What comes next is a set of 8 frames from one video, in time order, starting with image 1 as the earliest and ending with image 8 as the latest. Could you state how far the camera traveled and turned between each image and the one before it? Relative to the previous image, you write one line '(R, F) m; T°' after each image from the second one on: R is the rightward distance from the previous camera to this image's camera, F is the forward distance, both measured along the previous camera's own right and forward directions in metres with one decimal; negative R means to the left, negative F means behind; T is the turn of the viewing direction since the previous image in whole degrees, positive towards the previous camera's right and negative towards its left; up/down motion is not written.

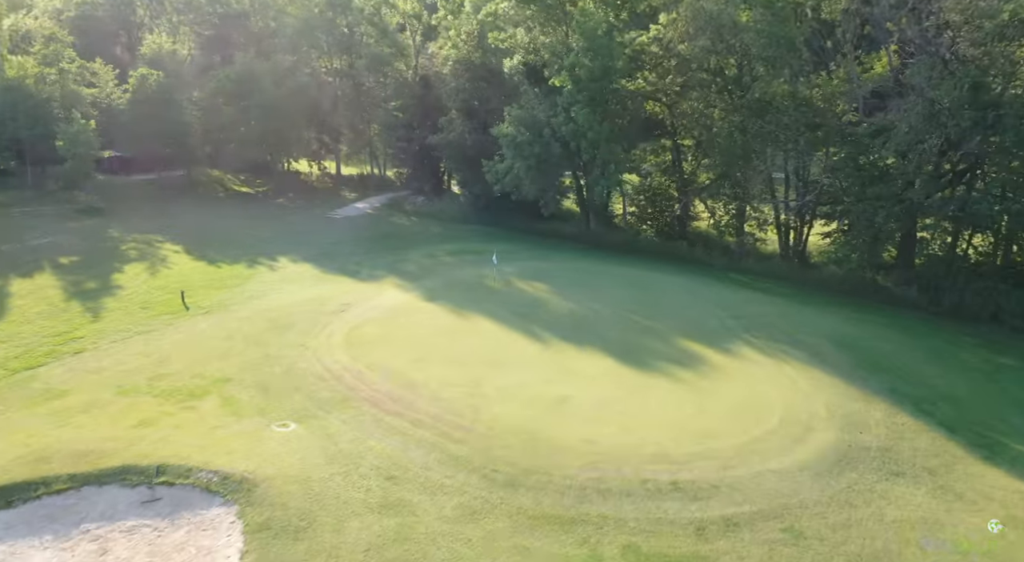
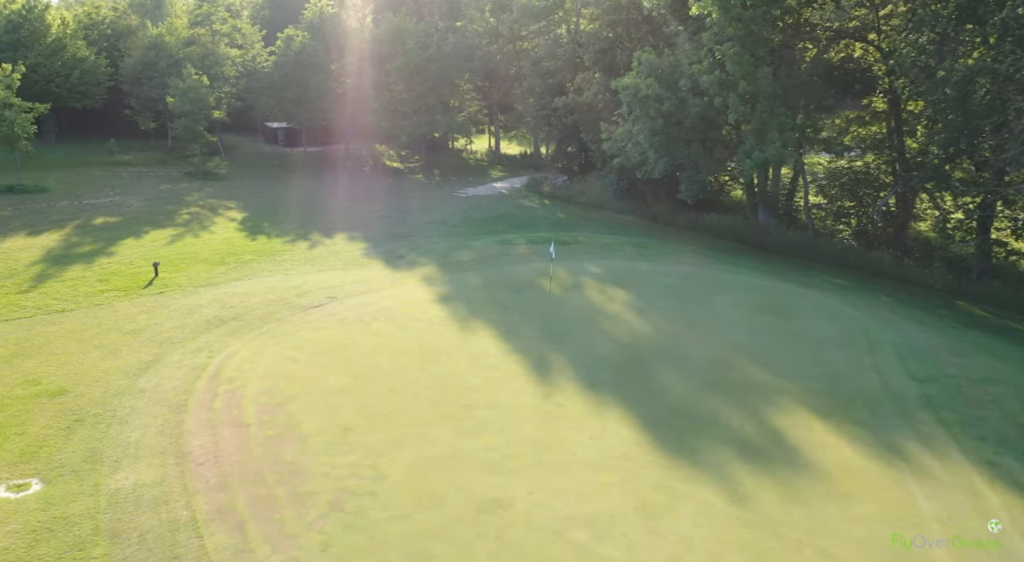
(+4.1, +8.1) m; -18°
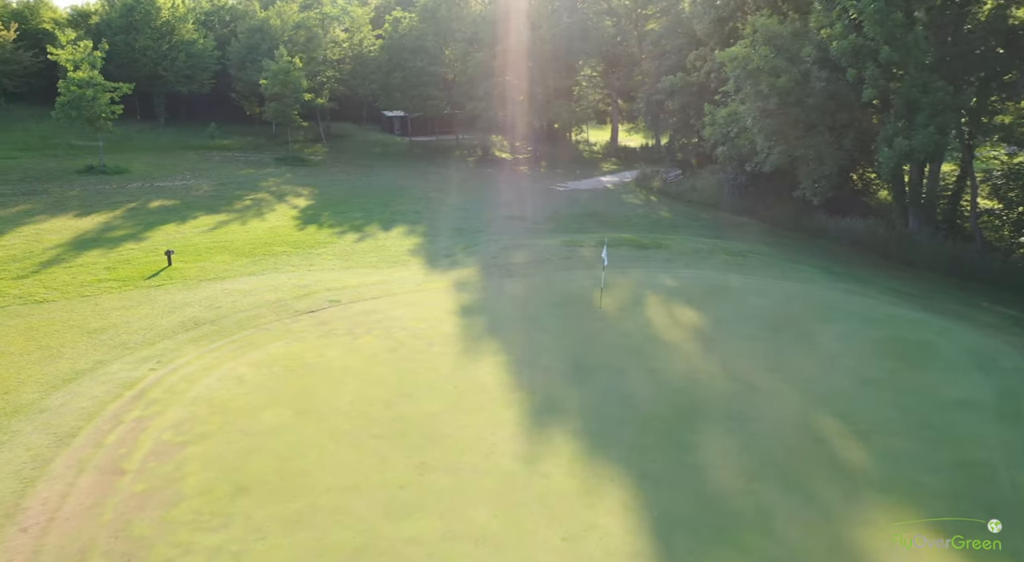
(+2.0, +3.6) m; -11°
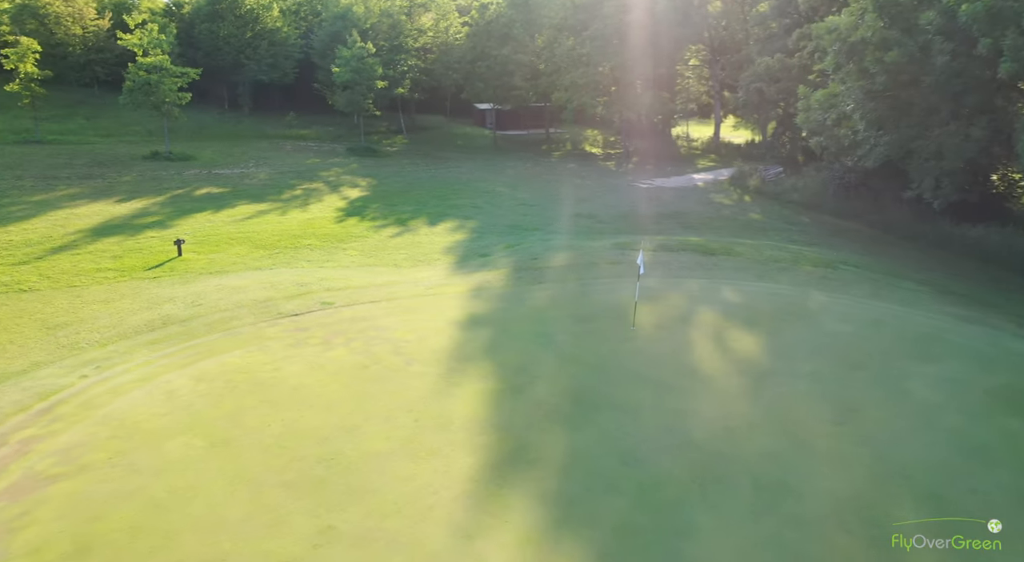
(+1.6, +2.5) m; -9°
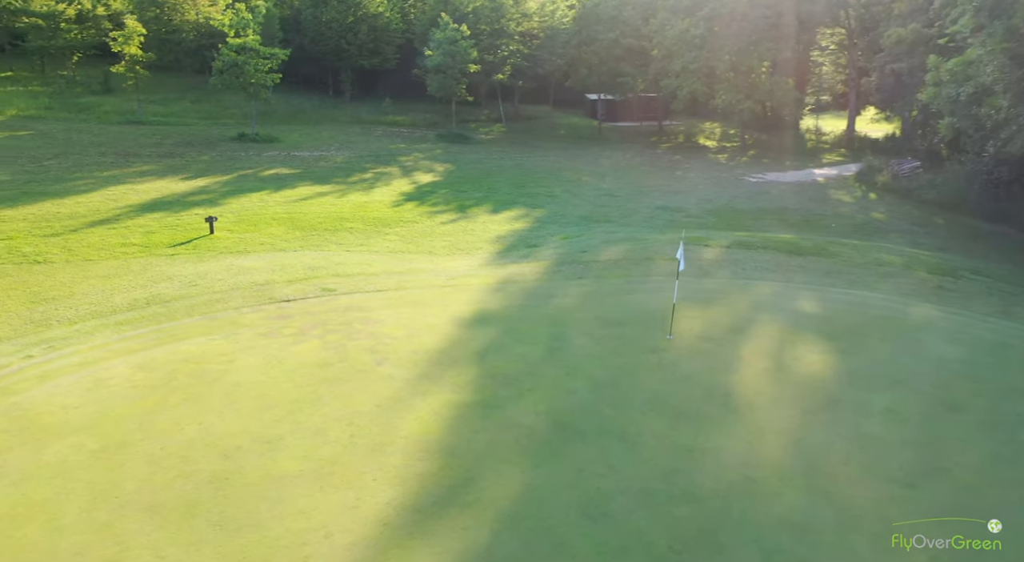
(+1.6, +2.1) m; -10°
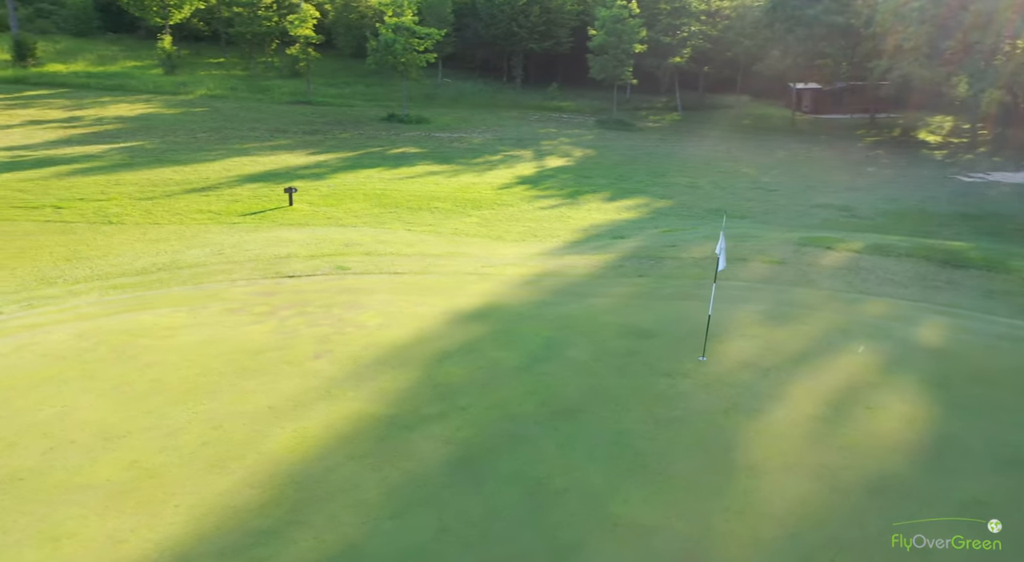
(+2.3, +2.3) m; -16°
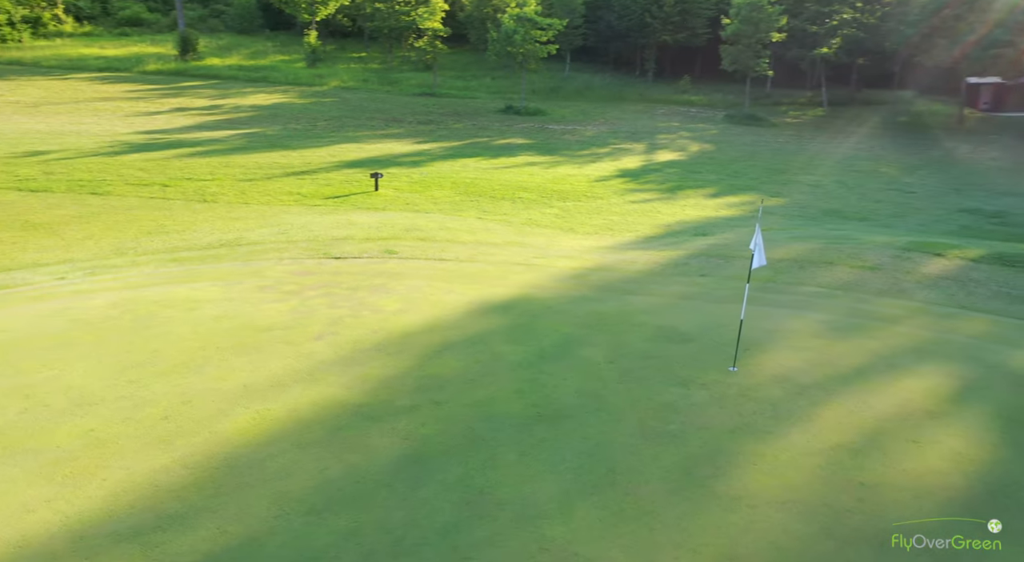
(+1.2, +0.8) m; -11°
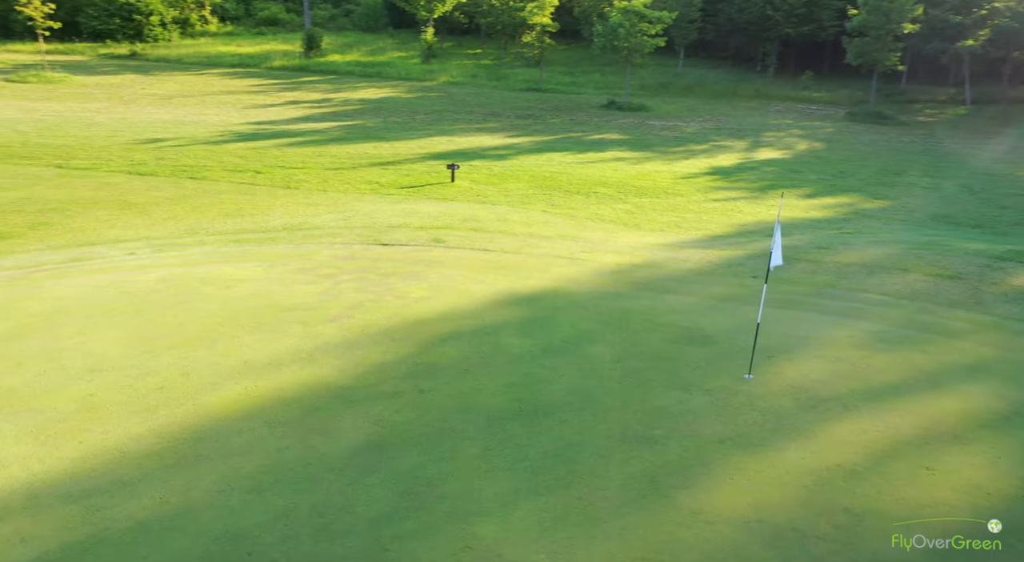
(+1.0, +0.4) m; -10°
